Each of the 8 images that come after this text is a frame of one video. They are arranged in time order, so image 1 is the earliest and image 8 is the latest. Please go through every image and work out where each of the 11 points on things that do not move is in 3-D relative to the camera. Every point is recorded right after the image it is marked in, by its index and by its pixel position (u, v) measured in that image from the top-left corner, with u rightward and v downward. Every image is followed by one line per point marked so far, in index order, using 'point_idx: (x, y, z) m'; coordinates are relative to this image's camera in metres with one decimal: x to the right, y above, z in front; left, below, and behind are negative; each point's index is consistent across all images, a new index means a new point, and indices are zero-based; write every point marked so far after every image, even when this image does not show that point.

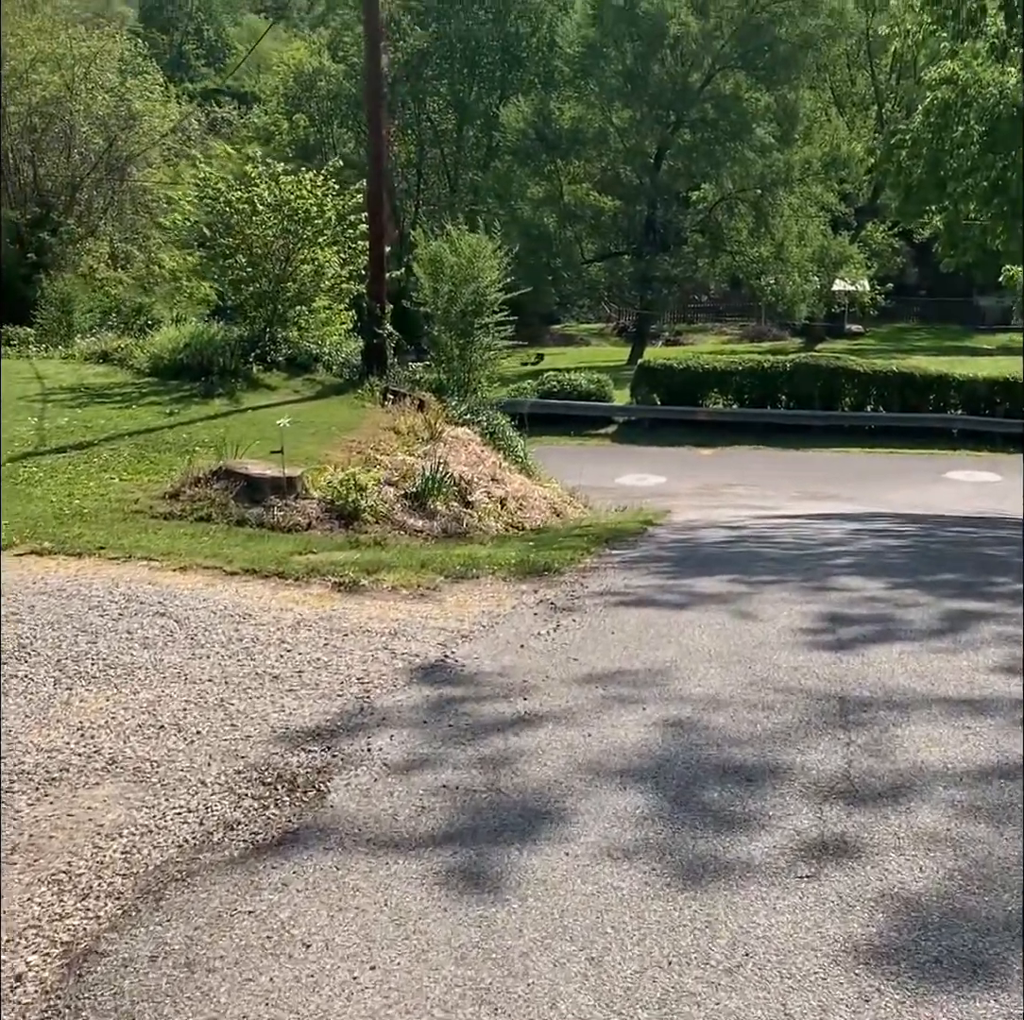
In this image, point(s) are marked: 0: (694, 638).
0: (+0.9, -0.7, +6.1) m
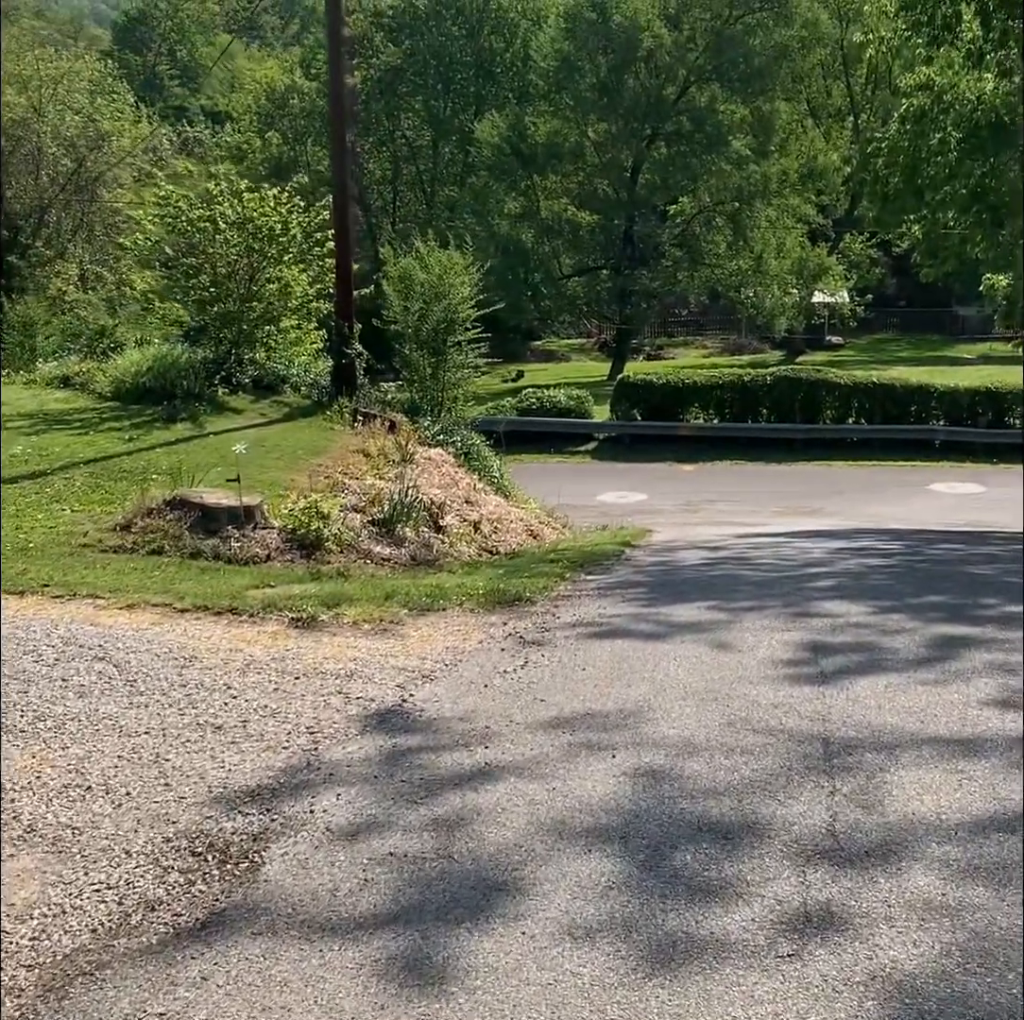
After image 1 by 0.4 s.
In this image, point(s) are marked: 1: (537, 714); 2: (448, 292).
0: (+0.8, -0.8, +5.8) m
1: (+0.1, -0.9, +5.1) m
2: (-0.9, +3.0, +16.0) m
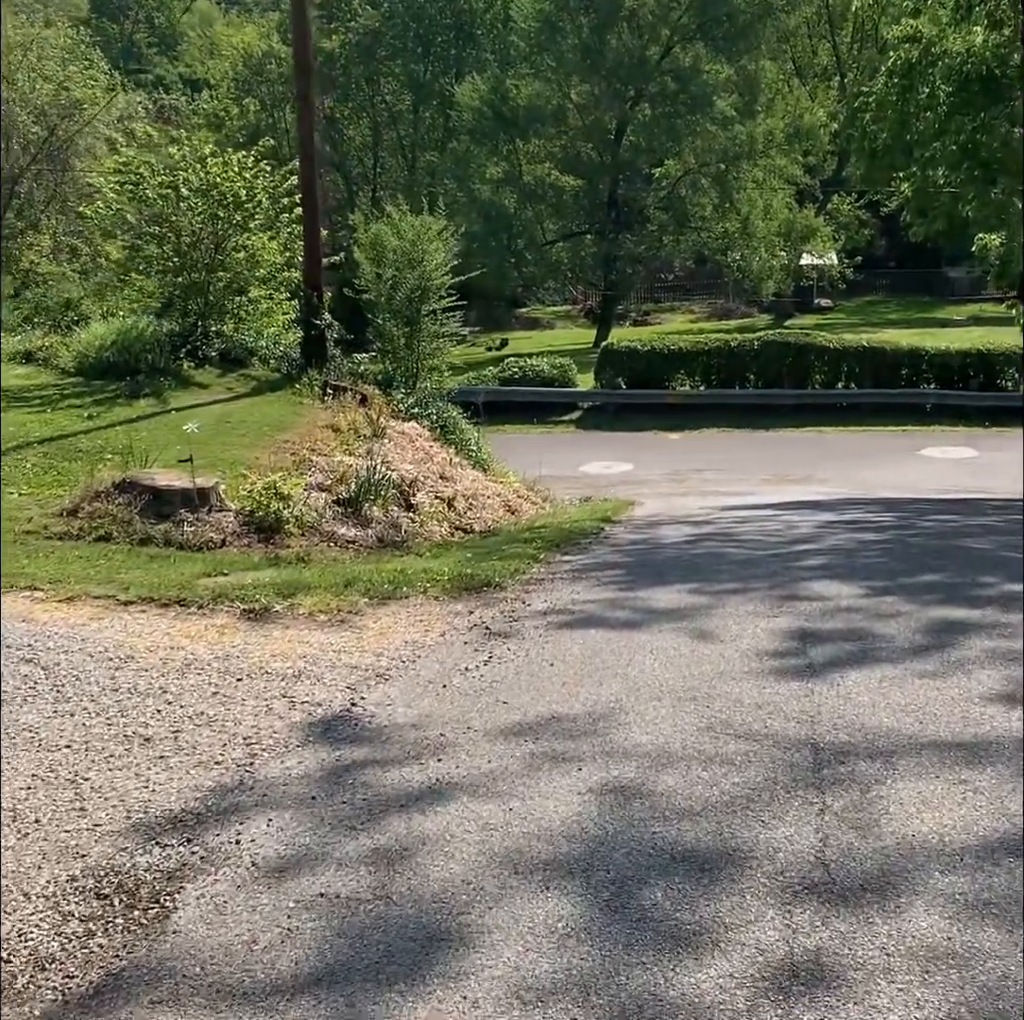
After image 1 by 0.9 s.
0: (+0.6, -0.7, +5.3) m
1: (-0.1, -0.8, +4.7) m
2: (-1.2, +3.3, +15.5) m
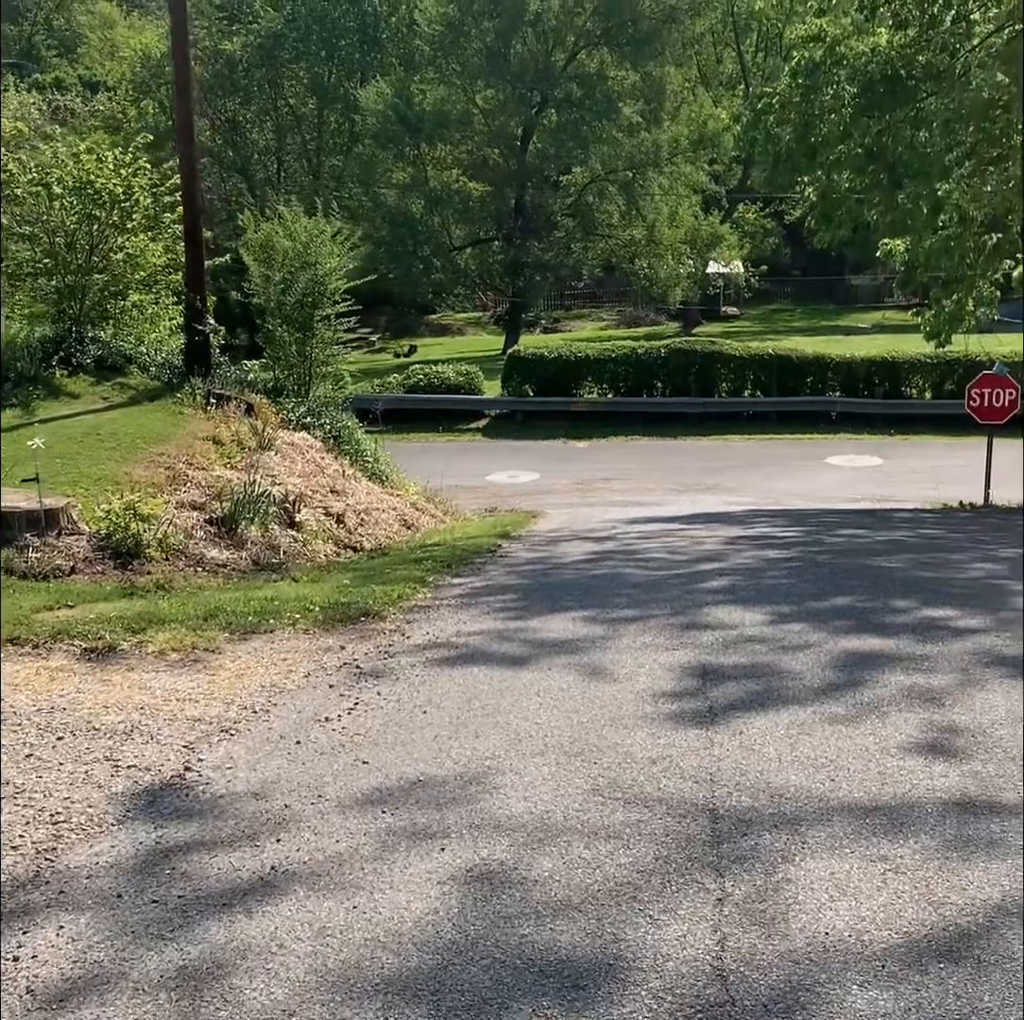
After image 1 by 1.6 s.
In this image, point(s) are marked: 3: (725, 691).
0: (+0.1, -0.8, +4.7) m
1: (-0.5, -1.0, +4.1) m
2: (-2.5, +3.1, +14.7) m
3: (+0.9, -0.8, +5.0) m
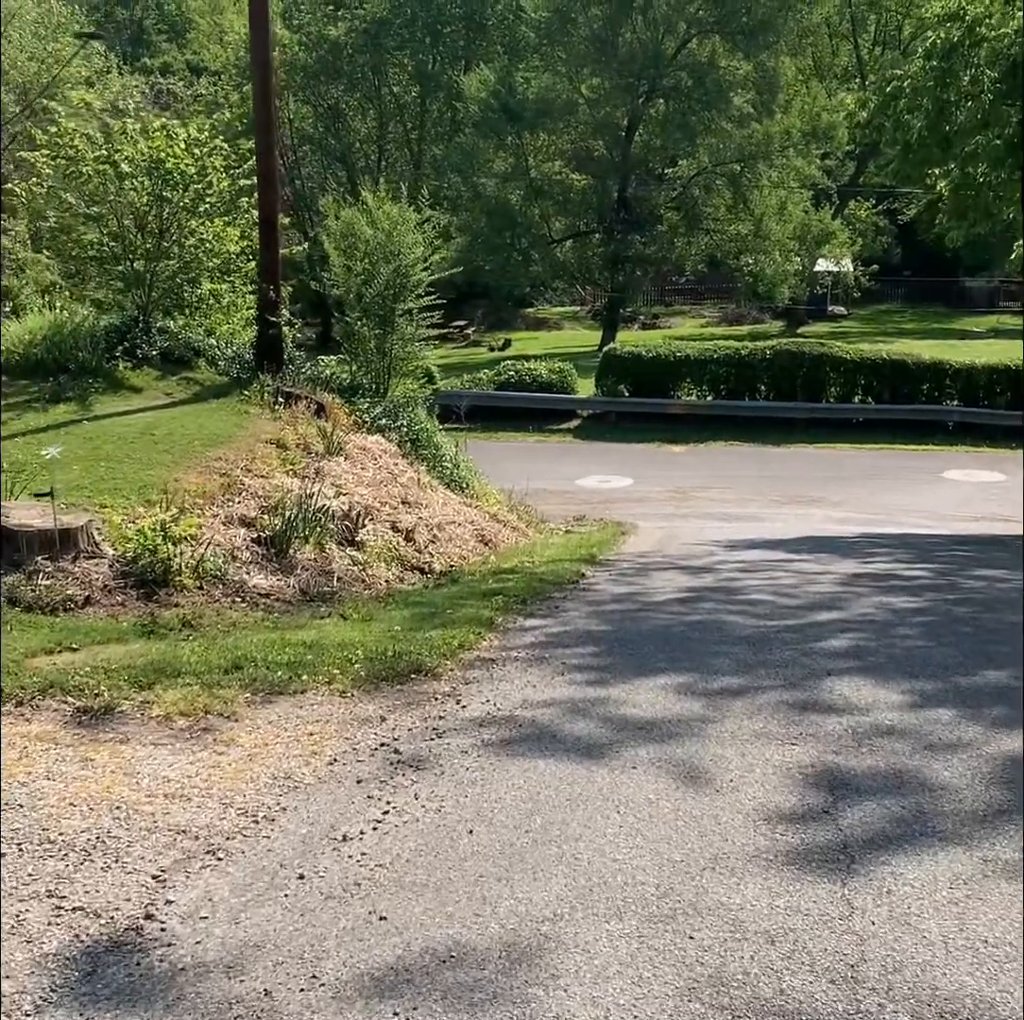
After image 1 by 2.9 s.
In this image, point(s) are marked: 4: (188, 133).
0: (+0.3, -1.0, +3.6) m
1: (-0.4, -1.1, +3.0) m
2: (-1.3, +3.0, +13.8) m
3: (+1.2, -1.0, +3.9) m
4: (-4.0, +4.6, +14.2) m
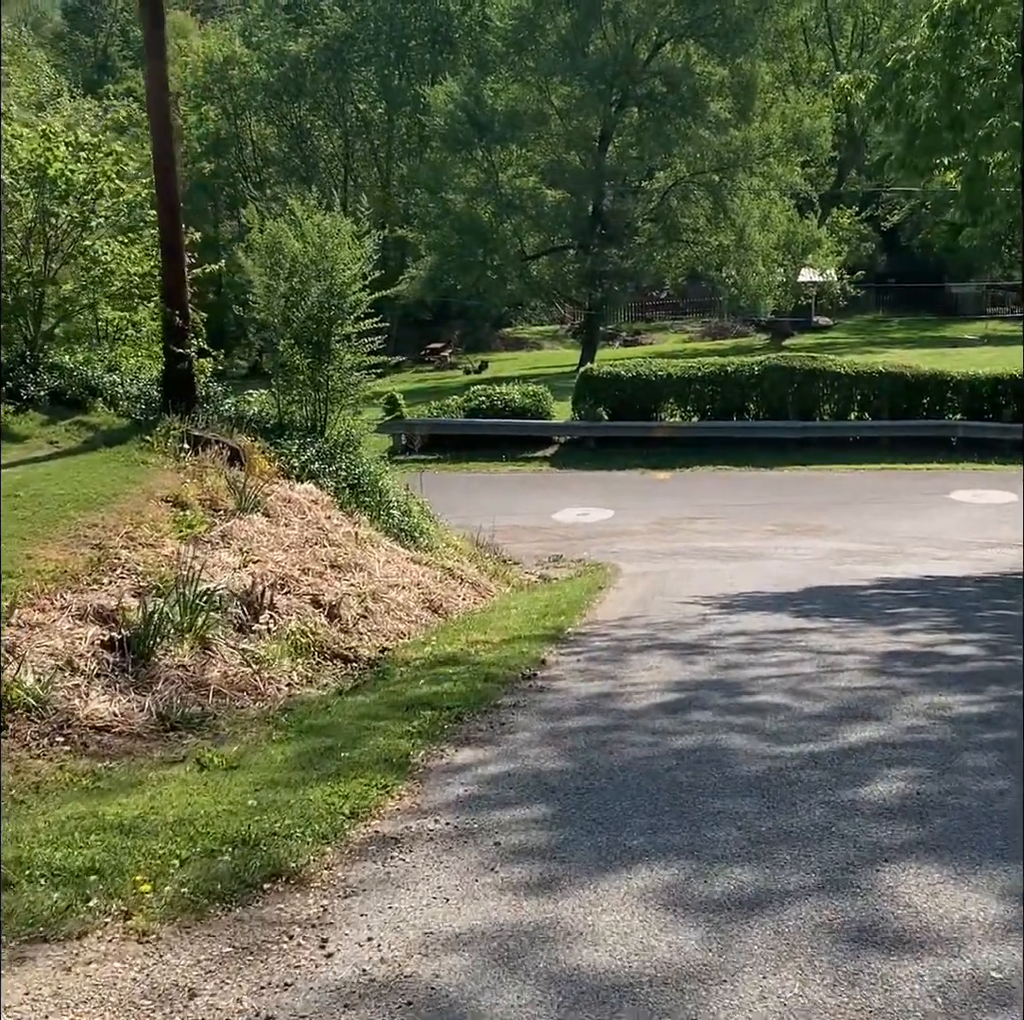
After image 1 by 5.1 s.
0: (0.0, -1.4, +1.8) m
1: (-0.7, -1.5, +1.2) m
2: (-1.8, +2.5, +12.0) m
3: (+0.9, -1.3, +2.1) m
4: (-4.6, +3.9, +12.4) m
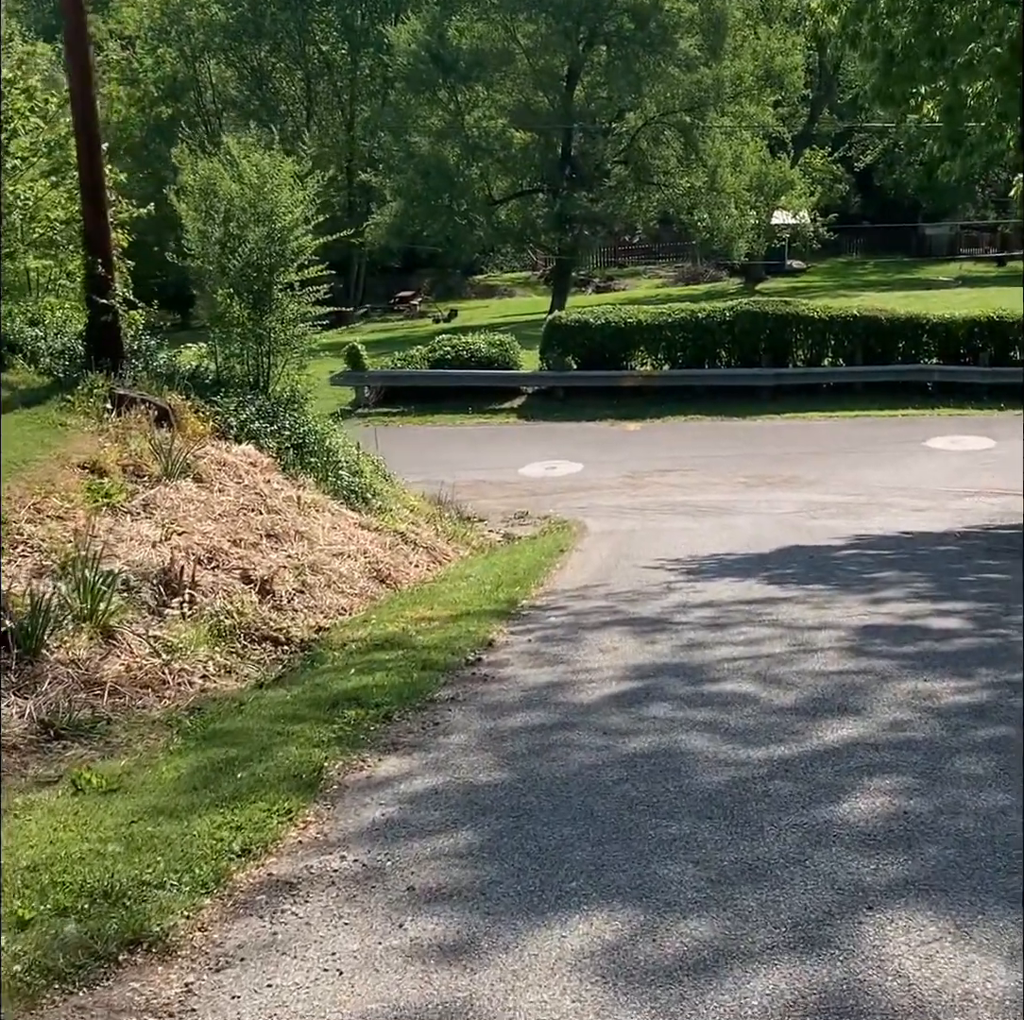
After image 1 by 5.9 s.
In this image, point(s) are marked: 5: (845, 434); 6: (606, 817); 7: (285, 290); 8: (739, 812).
0: (-0.2, -1.4, +1.2) m
1: (-0.8, -1.6, +0.6) m
2: (-2.3, +2.9, +11.2) m
3: (+0.7, -1.4, +1.5) m
4: (-5.0, +4.3, +11.4) m
5: (+5.5, +1.2, +19.2) m
6: (+0.3, -1.0, +3.8) m
7: (-2.2, +2.2, +11.4) m
8: (+0.8, -1.0, +3.8) m
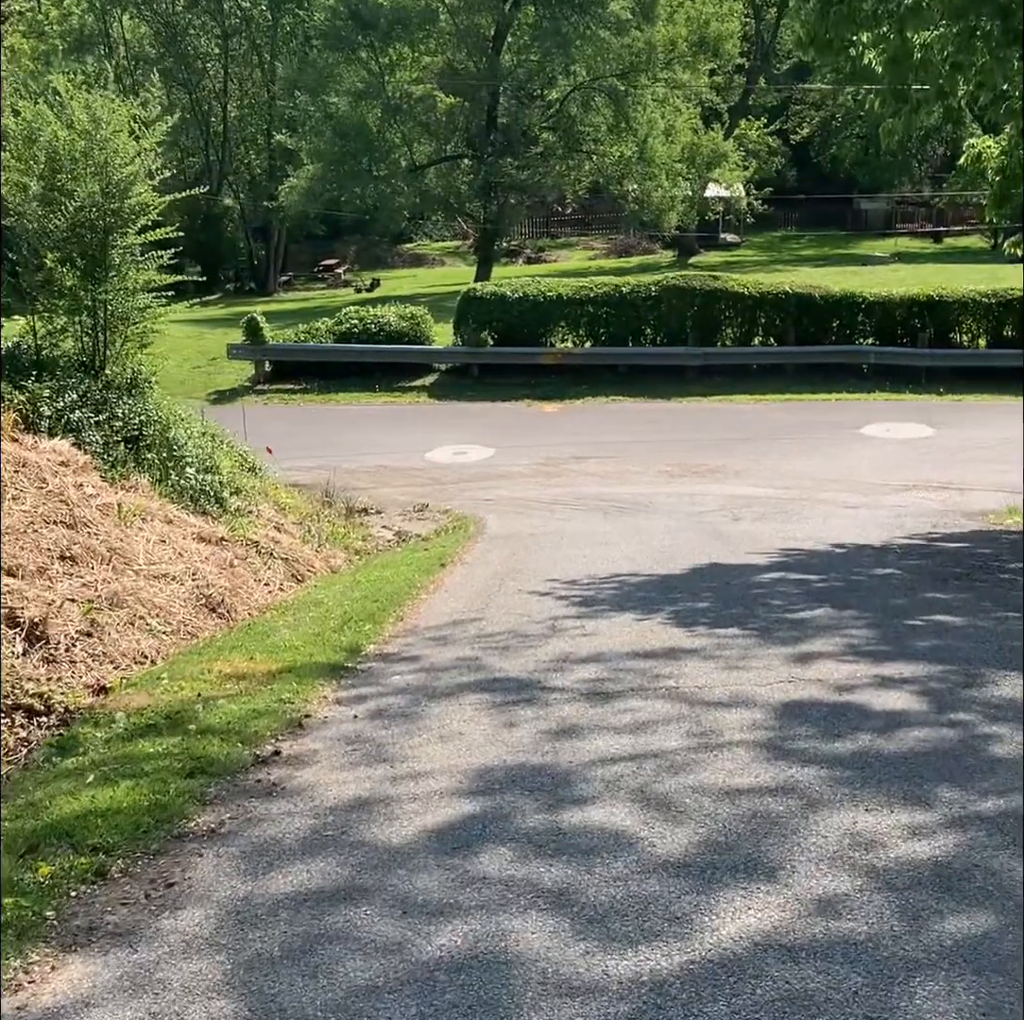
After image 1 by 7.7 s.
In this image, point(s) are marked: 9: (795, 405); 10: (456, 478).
0: (-0.7, -1.7, -0.3) m
1: (-1.3, -1.9, -1.0) m
2: (-3.3, +2.8, +9.5) m
3: (+0.2, -1.6, 0.0) m
4: (-6.0, +4.3, +9.5) m
5: (+4.0, +1.3, +17.9) m
6: (-0.3, -1.2, +2.4) m
7: (-3.2, +2.2, +9.7) m
8: (+0.2, -1.2, +2.3) m
9: (+4.5, +1.6, +18.5) m
10: (-0.7, +0.4, +15.0) m
